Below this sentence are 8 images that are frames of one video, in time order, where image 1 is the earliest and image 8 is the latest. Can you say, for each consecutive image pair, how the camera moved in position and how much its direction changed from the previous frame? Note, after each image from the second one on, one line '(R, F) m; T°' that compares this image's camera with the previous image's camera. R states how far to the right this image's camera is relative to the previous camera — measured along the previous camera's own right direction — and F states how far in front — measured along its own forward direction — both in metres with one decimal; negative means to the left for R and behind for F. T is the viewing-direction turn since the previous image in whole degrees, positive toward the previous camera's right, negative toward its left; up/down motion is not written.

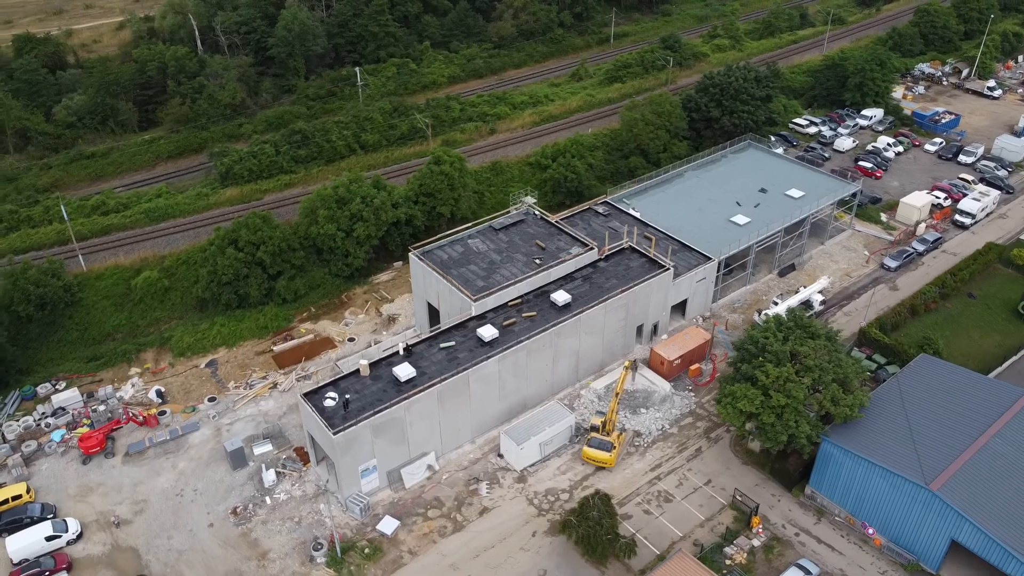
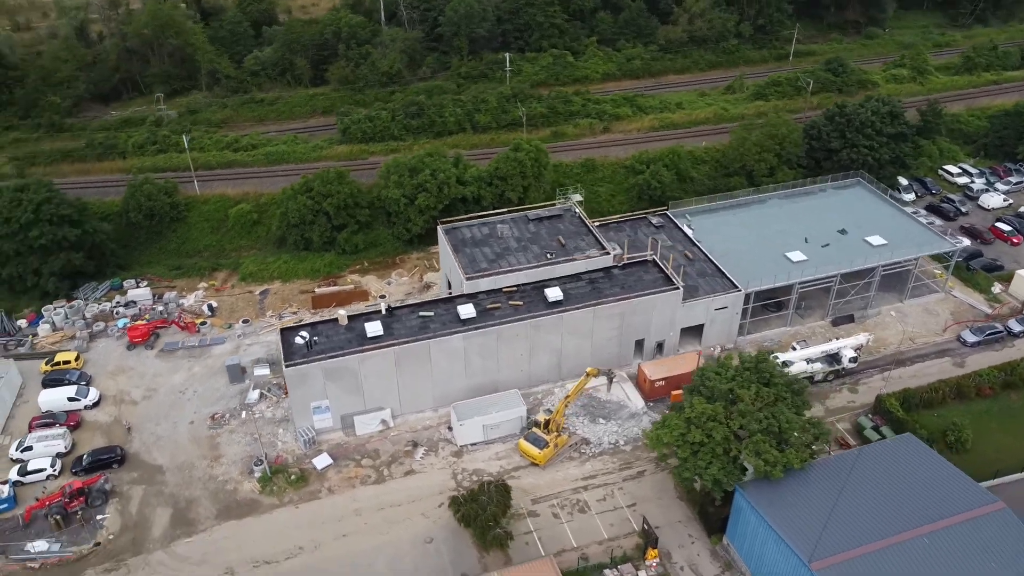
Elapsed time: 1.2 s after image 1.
(+11.3, +0.6) m; -16°
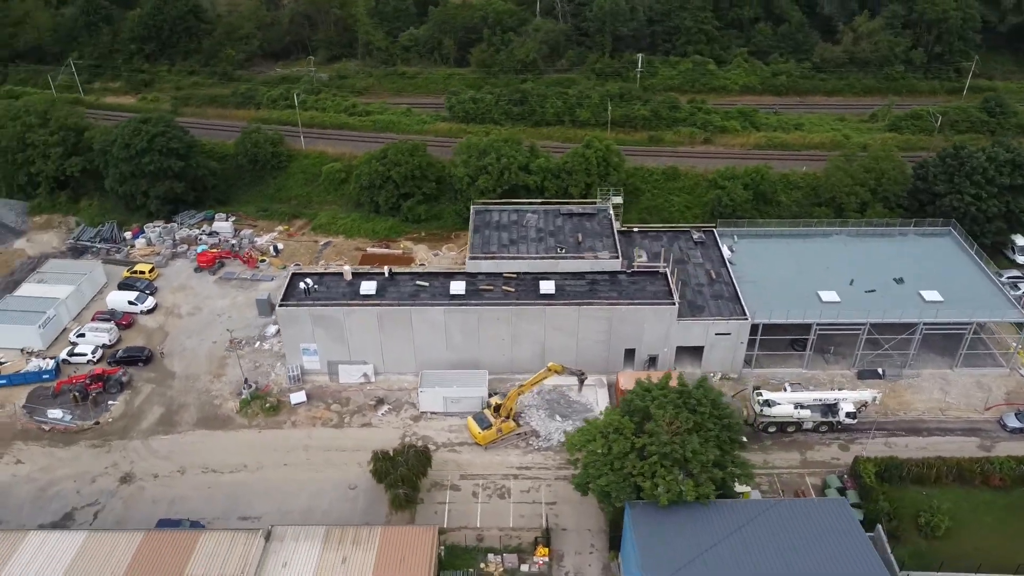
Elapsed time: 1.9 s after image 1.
(+10.4, +0.5) m; -15°
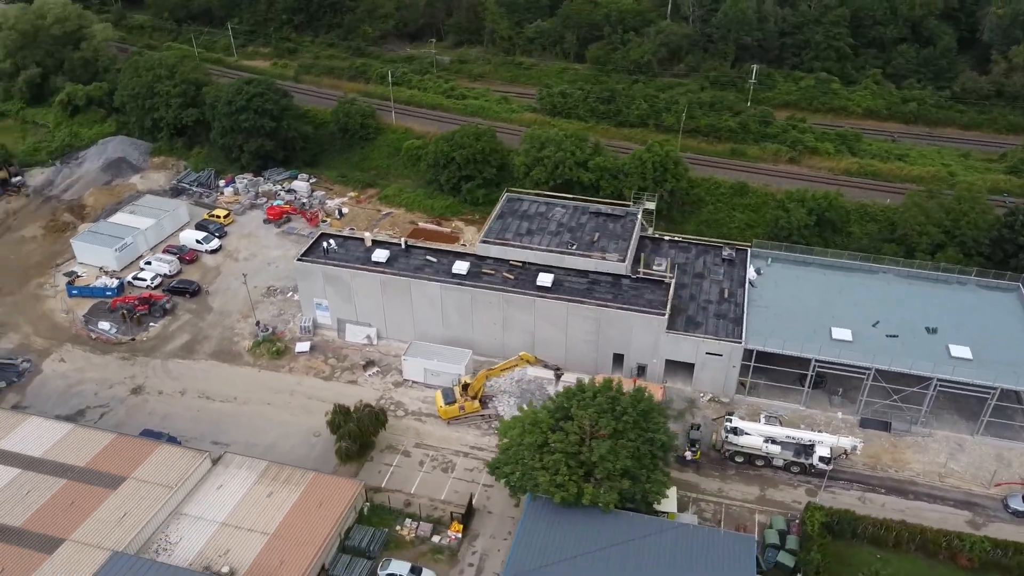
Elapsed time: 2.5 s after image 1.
(+8.6, +0.2) m; -12°
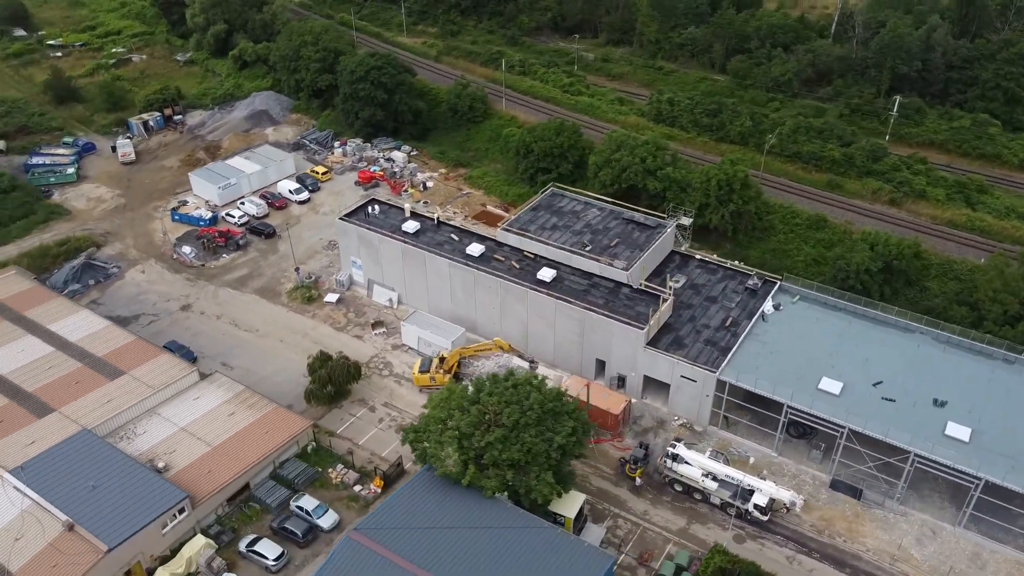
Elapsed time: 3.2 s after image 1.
(+10.3, +0.3) m; -15°
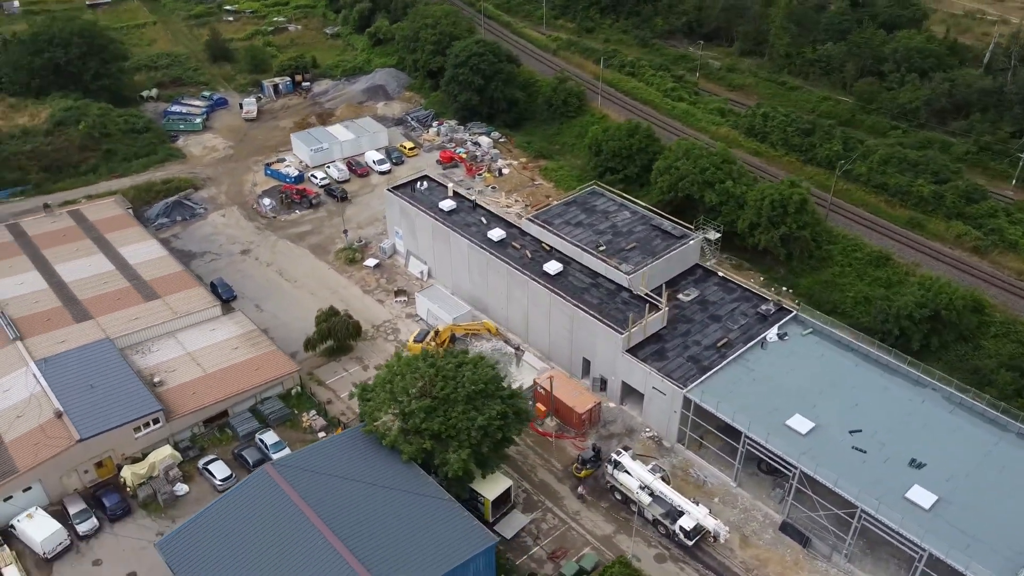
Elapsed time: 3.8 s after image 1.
(+8.7, +0.1) m; -12°
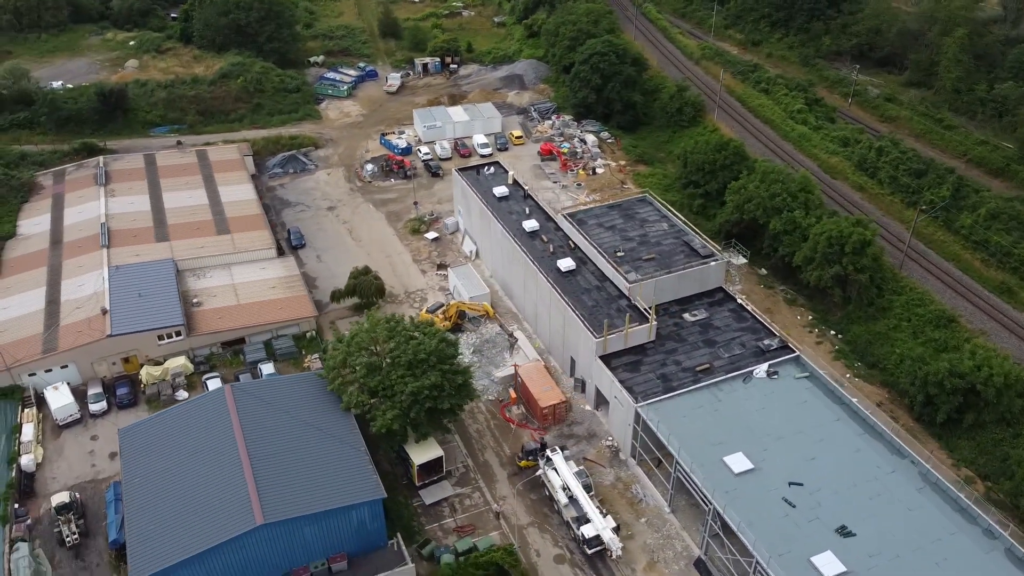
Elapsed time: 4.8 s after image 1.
(+10.2, +0.2) m; -15°
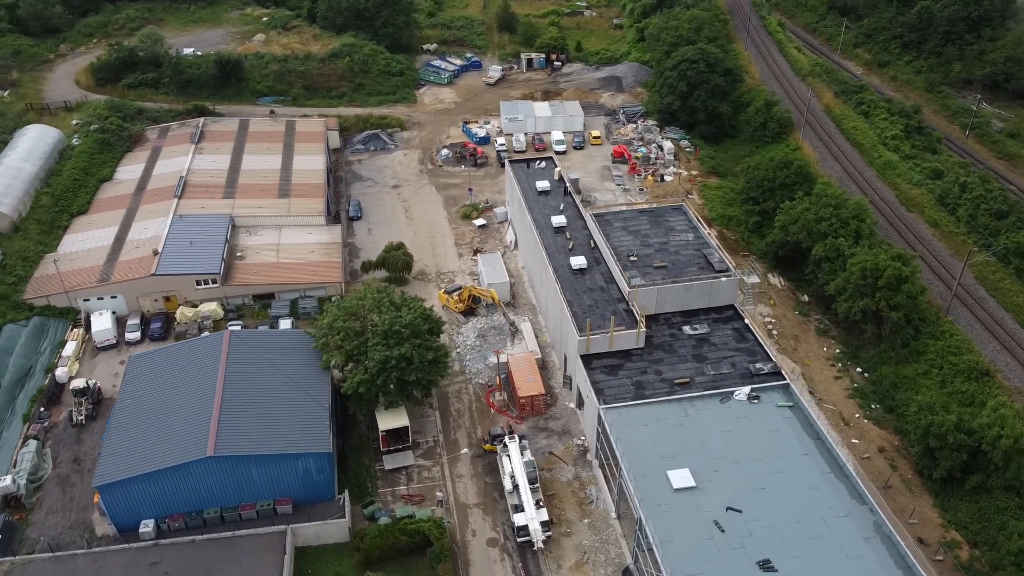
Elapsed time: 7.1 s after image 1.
(+7.3, 0.0) m; -11°
